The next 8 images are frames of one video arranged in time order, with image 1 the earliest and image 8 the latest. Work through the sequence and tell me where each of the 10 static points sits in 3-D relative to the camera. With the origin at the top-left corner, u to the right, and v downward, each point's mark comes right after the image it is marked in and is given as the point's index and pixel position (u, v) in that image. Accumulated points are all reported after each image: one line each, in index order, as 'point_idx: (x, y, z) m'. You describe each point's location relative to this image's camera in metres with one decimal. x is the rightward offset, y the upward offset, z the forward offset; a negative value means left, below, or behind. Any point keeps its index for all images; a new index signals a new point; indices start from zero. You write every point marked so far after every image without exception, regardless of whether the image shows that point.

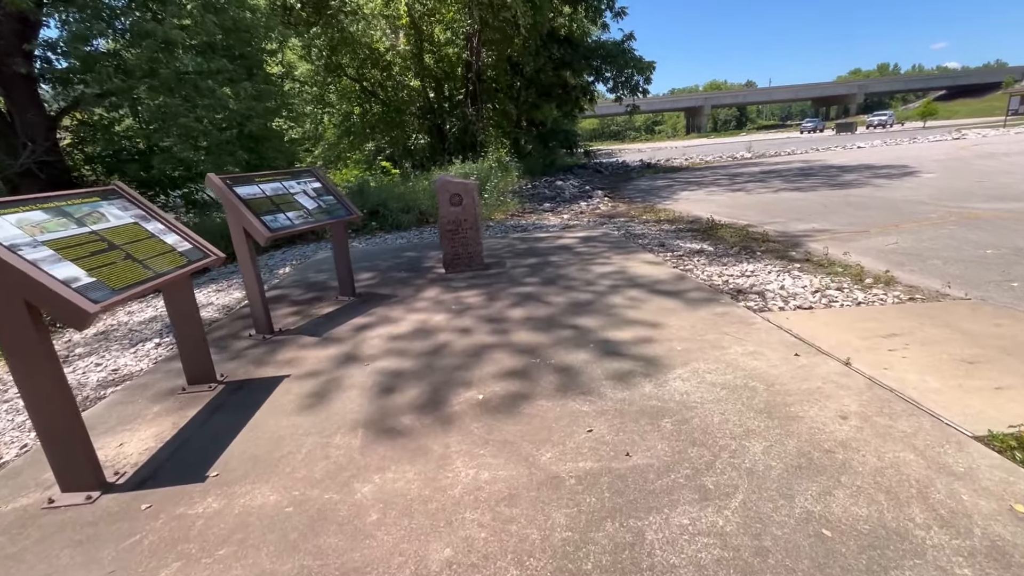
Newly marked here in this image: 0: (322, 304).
0: (-2.4, -0.2, +5.9) m
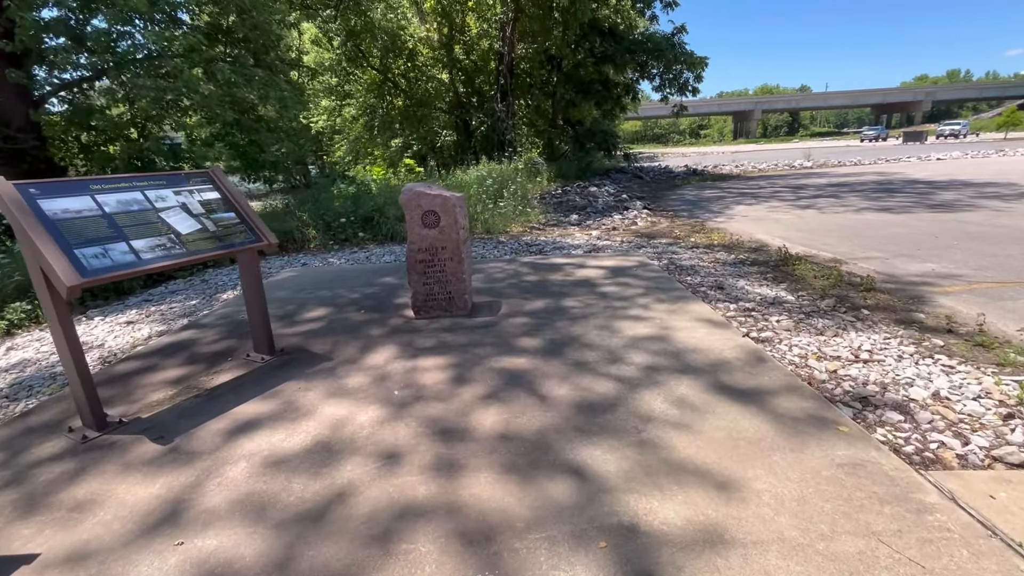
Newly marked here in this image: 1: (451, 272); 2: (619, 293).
0: (-2.5, -0.7, +4.1) m
1: (-0.6, +0.2, +4.9) m
2: (+1.2, 0.0, +5.6) m
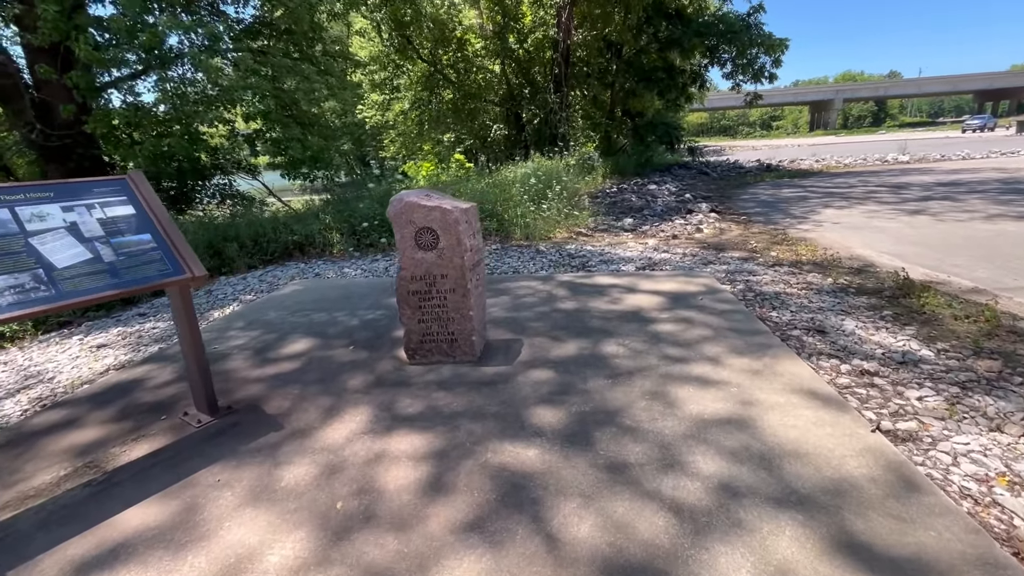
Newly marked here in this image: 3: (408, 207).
0: (-2.5, -0.9, +3.2) m
1: (-0.5, -0.1, +3.7) m
2: (+1.5, -0.4, +4.2) m
3: (-0.8, +0.6, +3.5) m
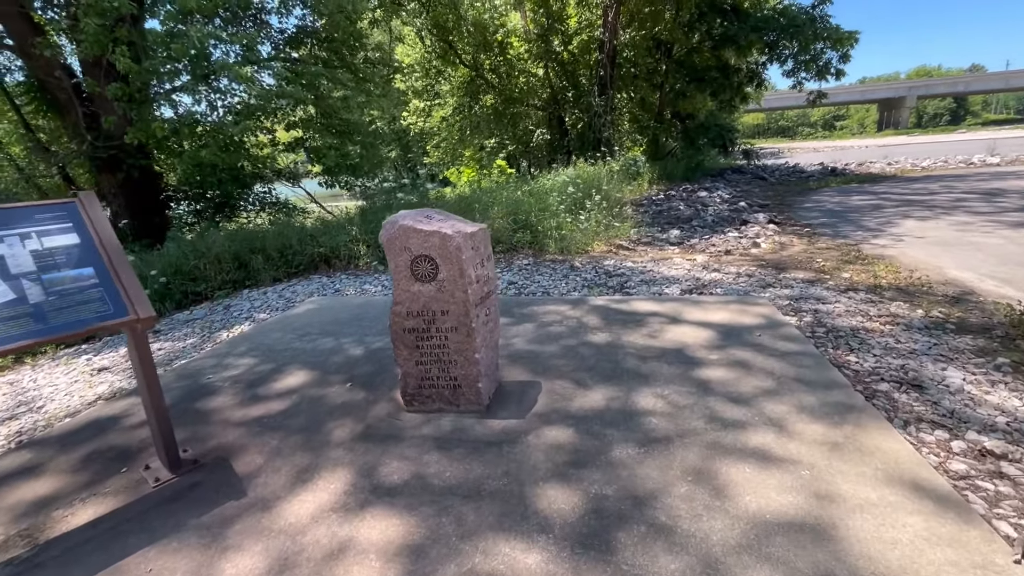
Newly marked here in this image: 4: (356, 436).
0: (-2.4, -1.2, +2.8) m
1: (-0.4, -0.4, +3.2) m
2: (+1.6, -0.7, +3.5) m
3: (-0.7, +0.4, +3.0) m
4: (-1.0, -1.0, +3.1) m
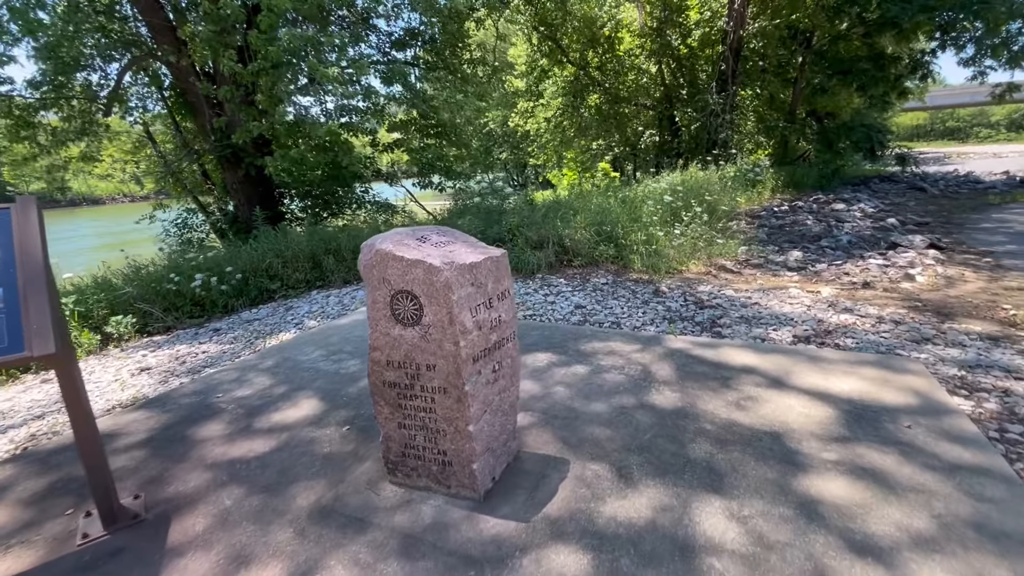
0: (-2.5, -1.2, +2.5) m
1: (-0.3, -0.6, +2.4) m
2: (+1.6, -1.1, +2.3) m
3: (-0.6, +0.1, +2.3) m
4: (-1.0, -1.2, +2.5) m
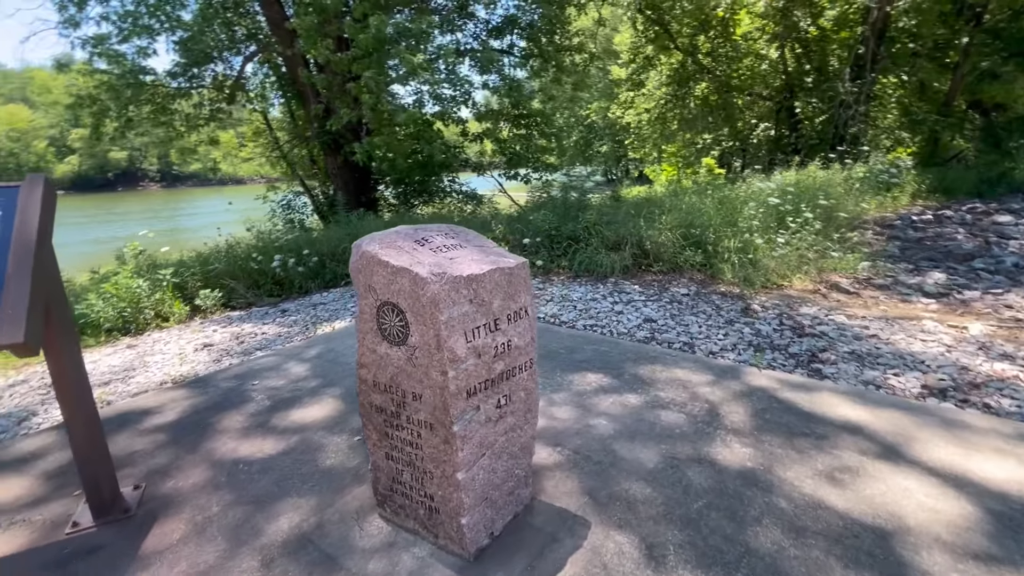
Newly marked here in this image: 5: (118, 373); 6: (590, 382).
0: (-2.4, -1.1, +2.5) m
1: (-0.3, -0.7, +2.0) m
2: (+1.5, -1.3, +1.5) m
3: (-0.6, +0.1, +1.9) m
4: (-1.0, -1.2, +2.2) m
5: (-3.6, -0.8, +4.4) m
6: (+0.6, -0.7, +3.6) m
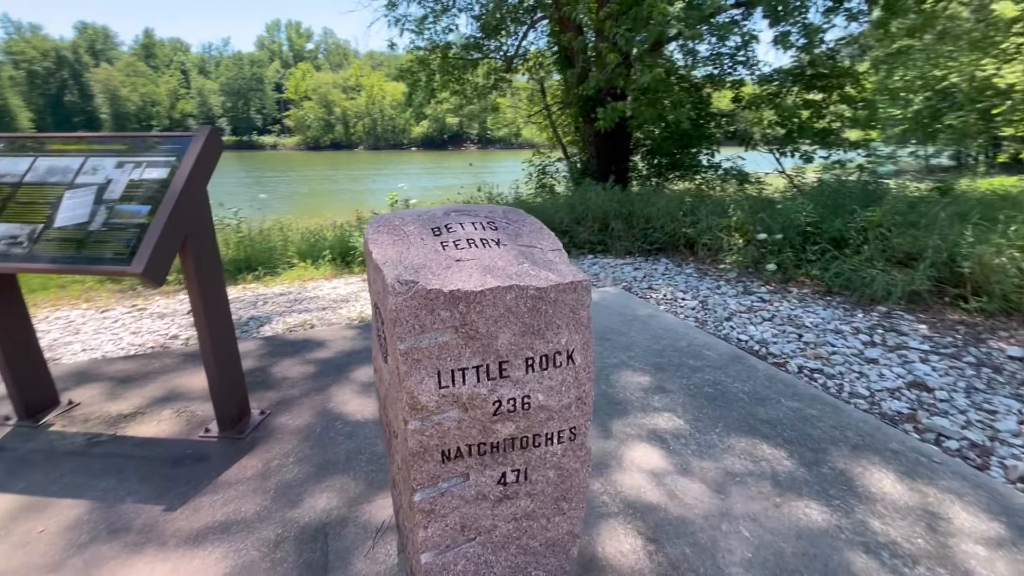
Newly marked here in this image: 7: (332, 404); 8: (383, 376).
0: (-1.9, -0.7, +3.0) m
1: (-0.3, -0.7, +1.5) m
2: (+0.9, -1.6, +0.2) m
3: (-0.4, +0.1, +1.5) m
4: (-0.9, -1.0, +2.1) m
5: (-1.9, -0.1, +5.3) m
6: (+1.3, -0.9, +2.5) m
7: (-1.1, -0.7, +3.0) m
8: (-0.4, -0.3, +1.5) m
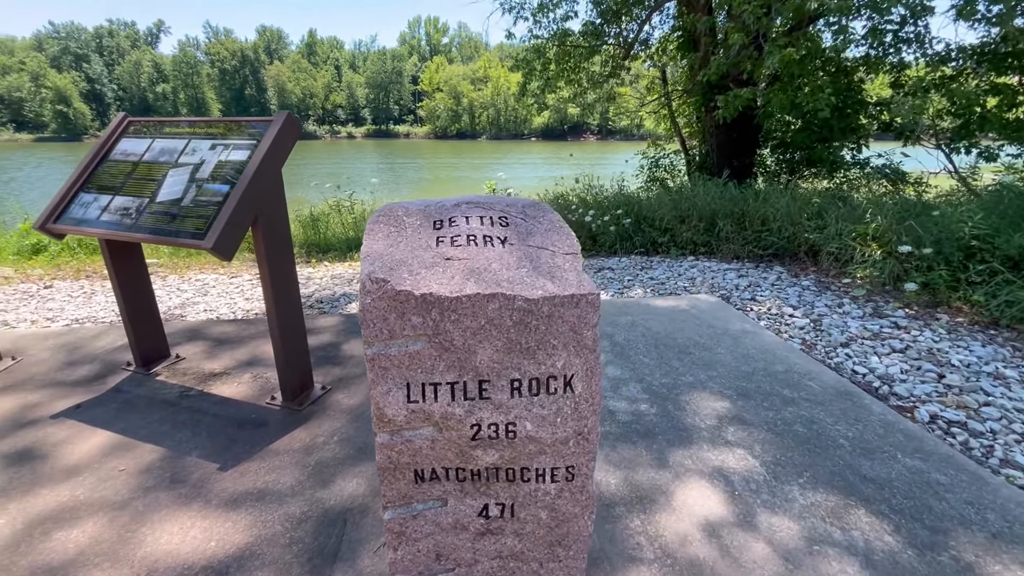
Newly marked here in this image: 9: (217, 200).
0: (-1.6, -0.6, +3.2) m
1: (-0.3, -0.7, +1.4) m
2: (+0.5, -1.7, -0.1) m
3: (-0.4, +0.1, +1.4) m
4: (-0.8, -1.0, +2.1) m
5: (-1.0, 0.0, +5.4) m
6: (+1.4, -1.0, +2.0) m
7: (-0.8, -0.6, +3.0) m
8: (-0.4, -0.3, +1.4) m
9: (-1.5, +0.5, +2.4) m
